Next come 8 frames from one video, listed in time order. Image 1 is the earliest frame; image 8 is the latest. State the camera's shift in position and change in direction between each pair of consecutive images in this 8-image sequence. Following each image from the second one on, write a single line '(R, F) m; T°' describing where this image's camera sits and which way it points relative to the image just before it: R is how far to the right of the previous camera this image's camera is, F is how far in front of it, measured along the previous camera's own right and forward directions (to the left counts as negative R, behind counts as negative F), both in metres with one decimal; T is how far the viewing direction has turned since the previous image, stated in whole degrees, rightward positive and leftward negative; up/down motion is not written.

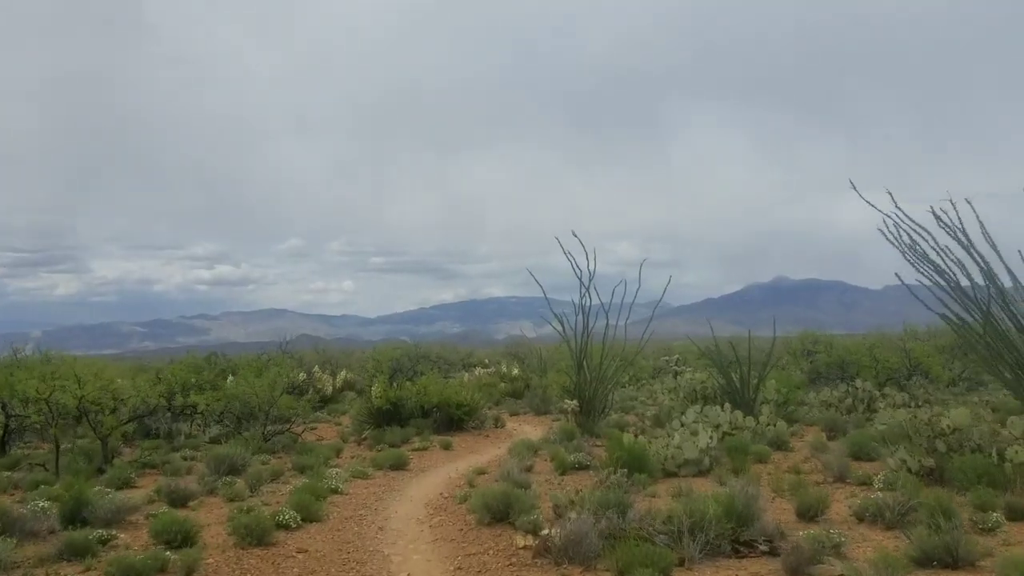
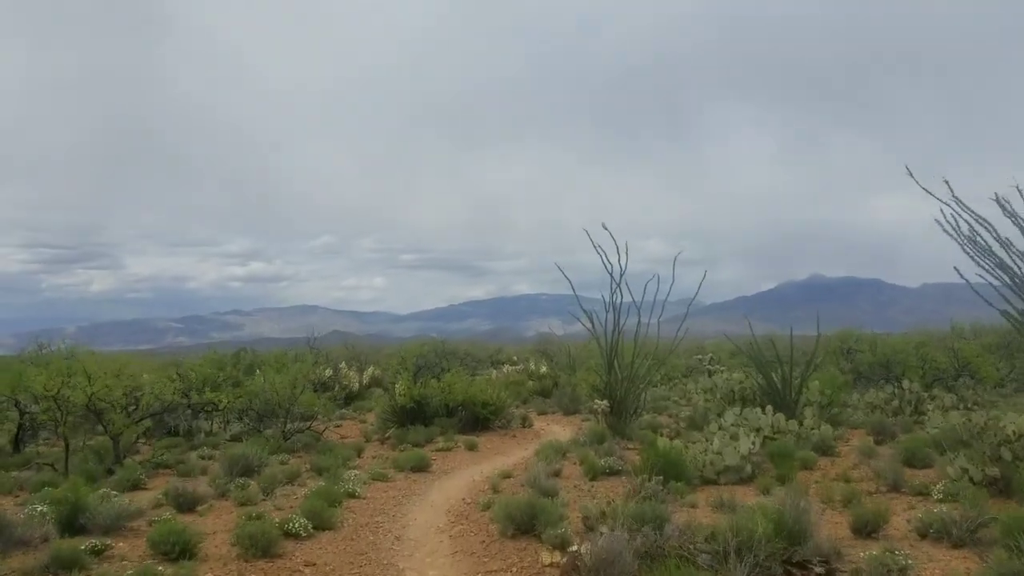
(0.0, +0.7) m; -2°
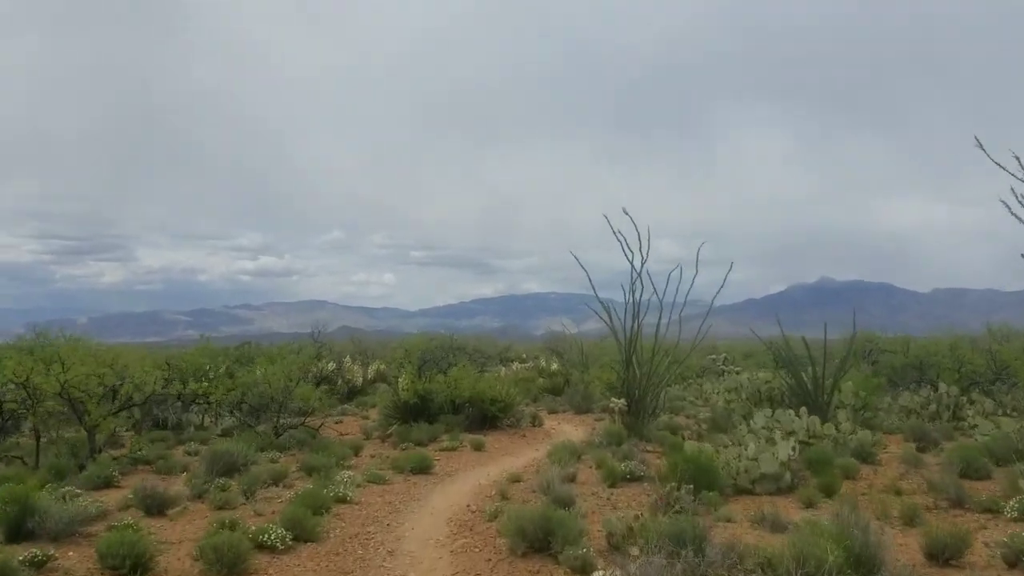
(-0.1, +1.2) m; -1°
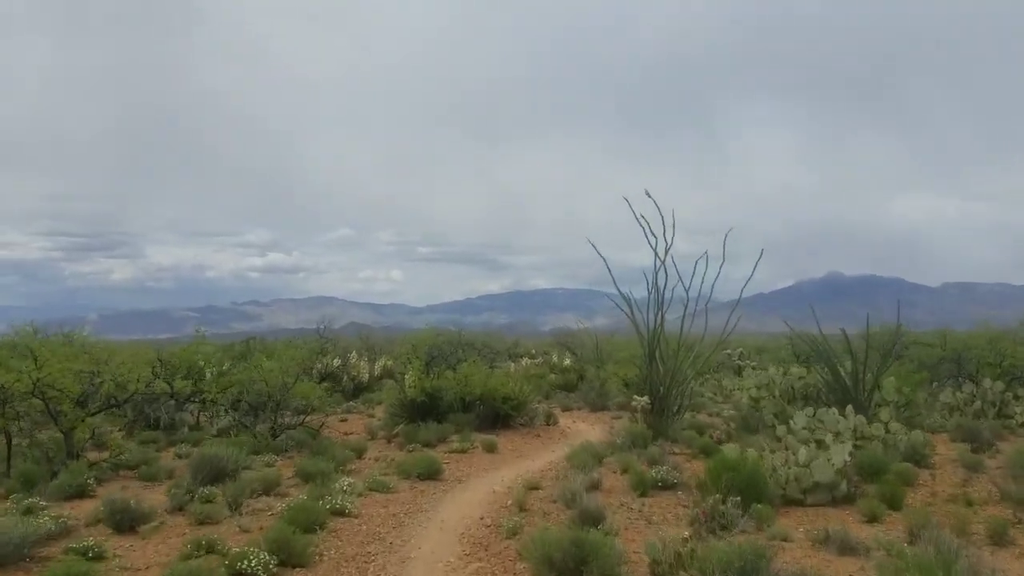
(-0.1, +1.2) m; -1°
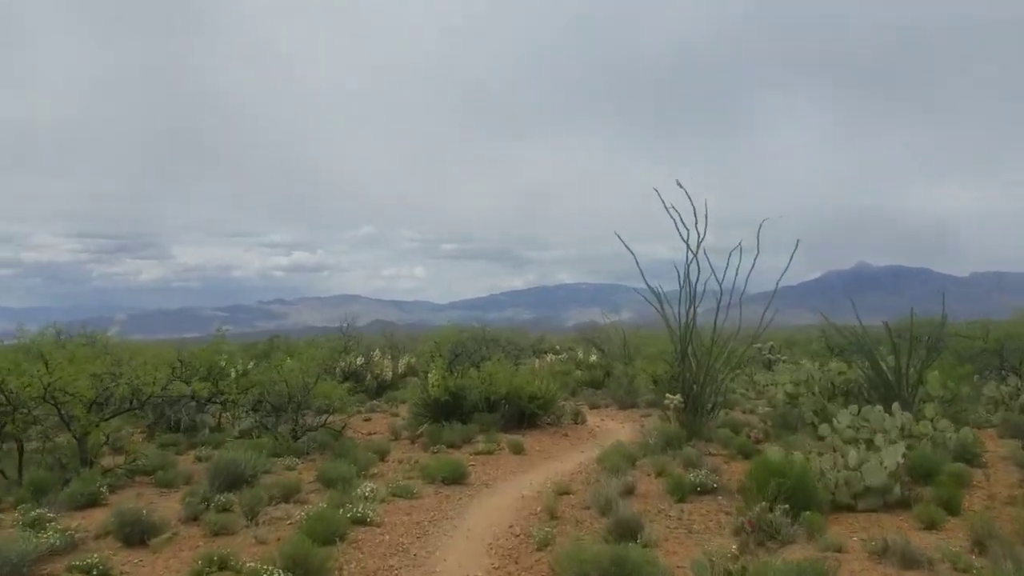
(-0.1, +0.5) m; -2°
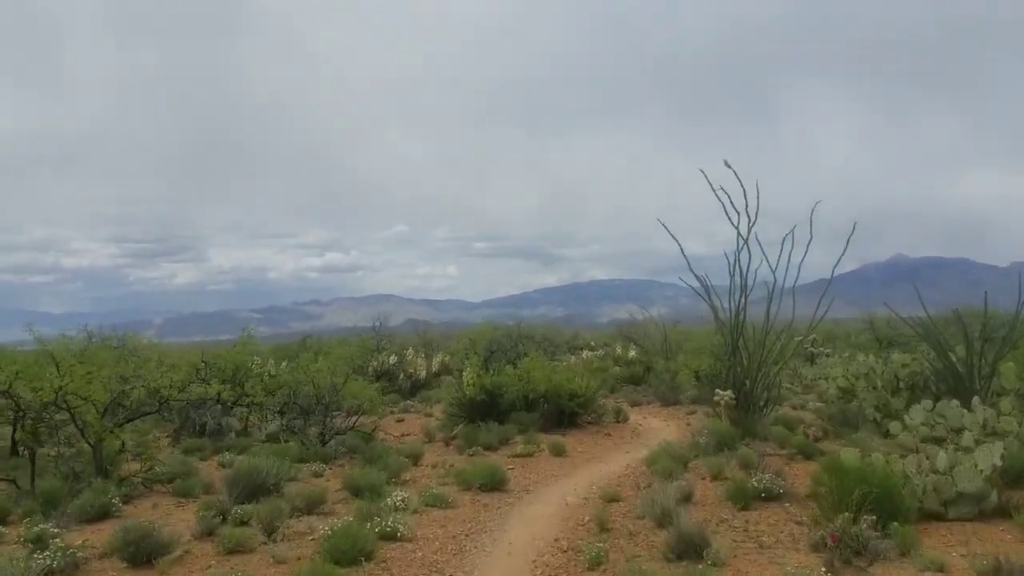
(-0.1, +0.9) m; -2°
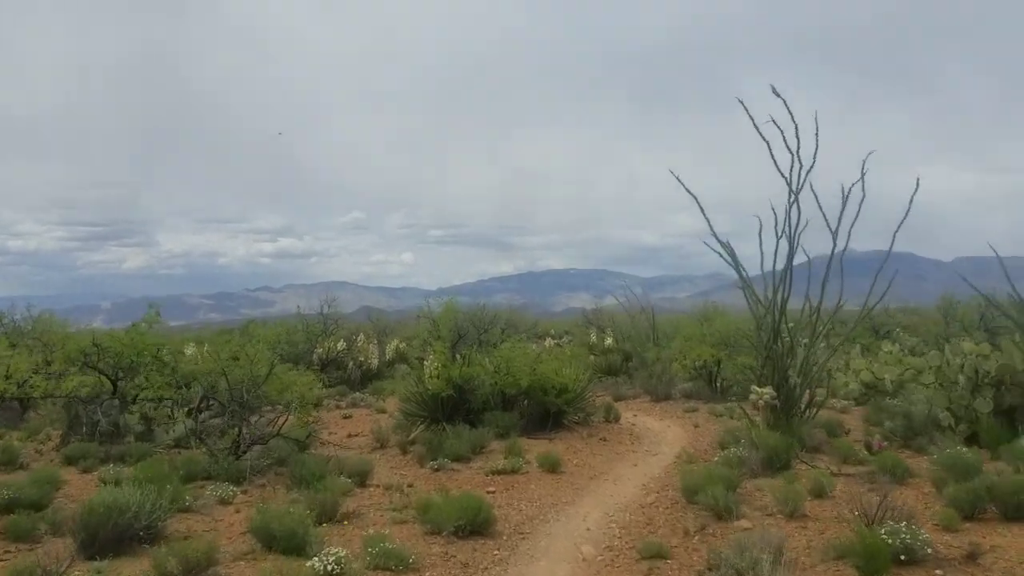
(-0.3, +3.3) m; +3°
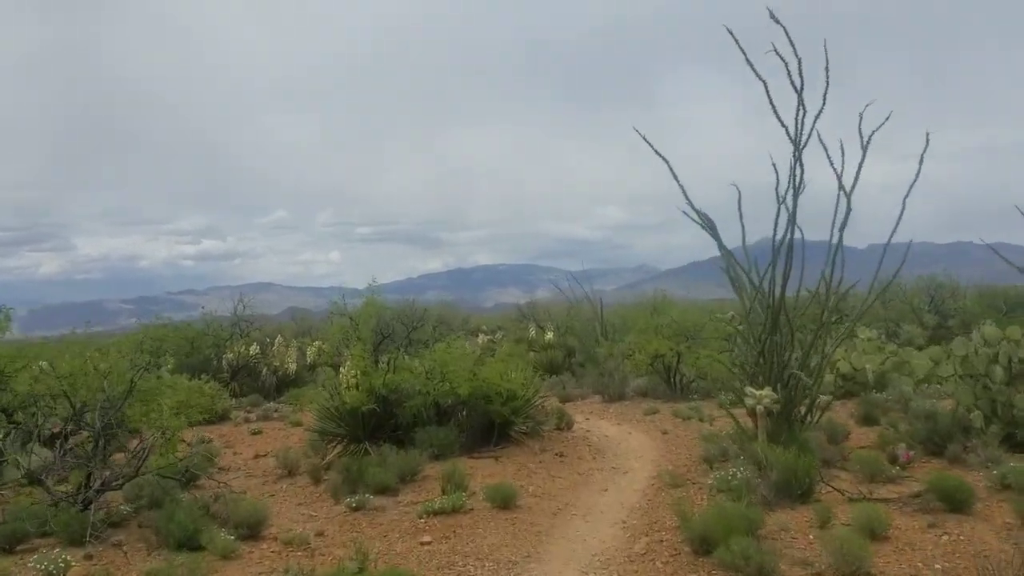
(-0.1, +2.3) m; +5°
